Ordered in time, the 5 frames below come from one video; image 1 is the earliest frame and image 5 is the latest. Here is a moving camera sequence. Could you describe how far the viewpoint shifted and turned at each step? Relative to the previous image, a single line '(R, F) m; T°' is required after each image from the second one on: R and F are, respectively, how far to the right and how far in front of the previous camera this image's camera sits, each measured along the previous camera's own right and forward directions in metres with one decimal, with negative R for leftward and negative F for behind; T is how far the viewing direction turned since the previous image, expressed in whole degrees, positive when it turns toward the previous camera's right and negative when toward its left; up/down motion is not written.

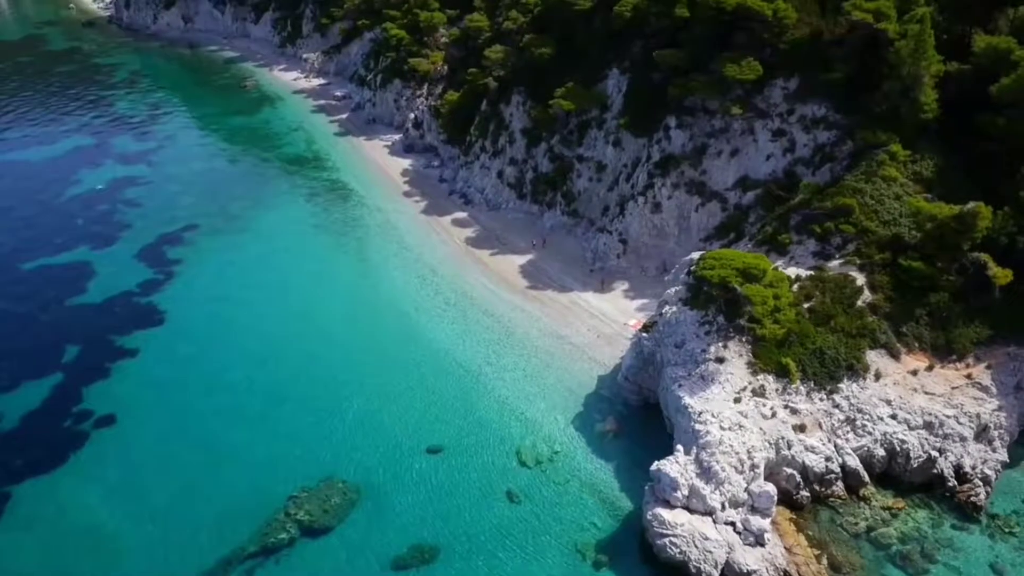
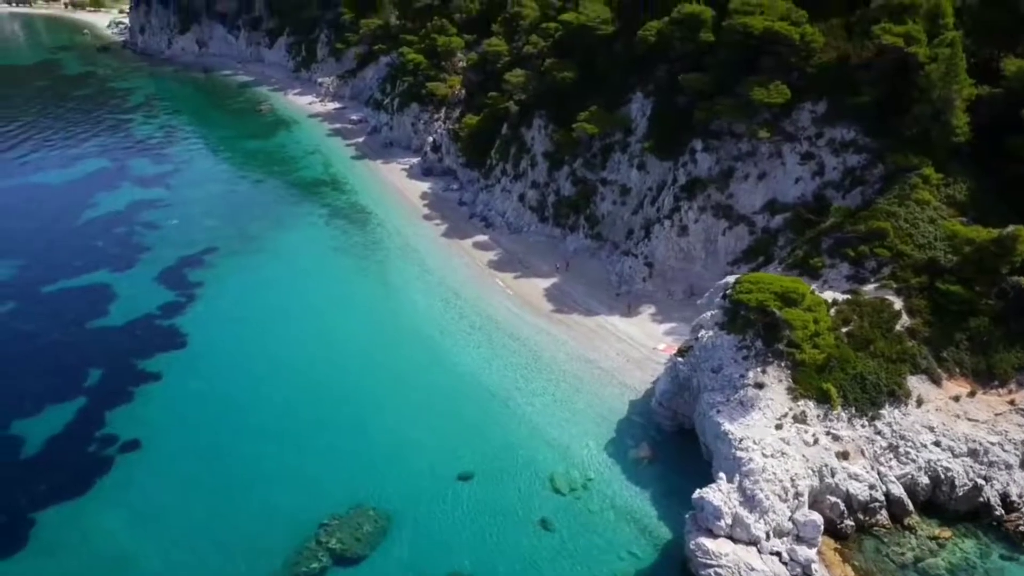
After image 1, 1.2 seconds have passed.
(-1.0, +0.3) m; 0°
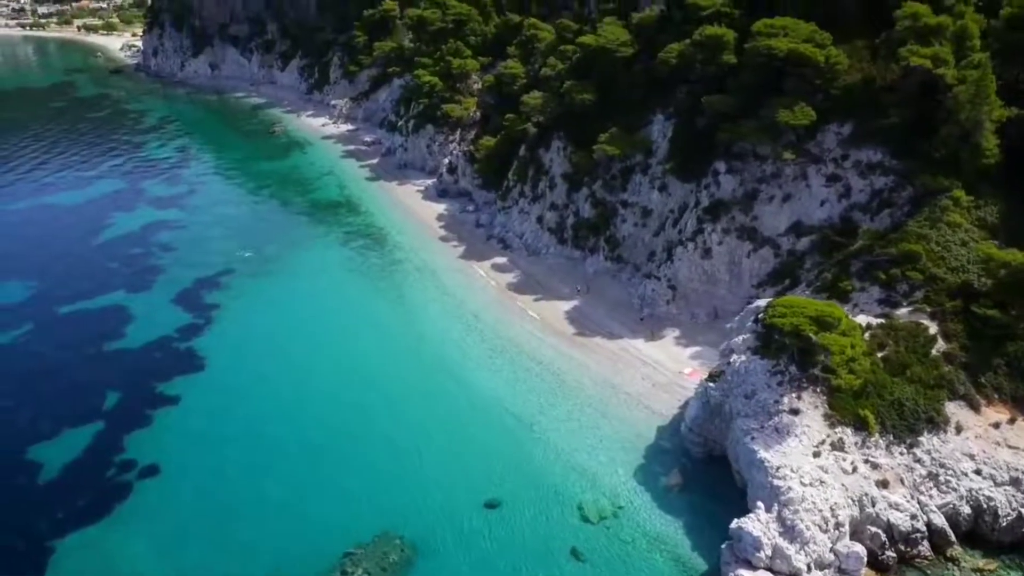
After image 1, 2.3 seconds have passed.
(-0.8, +0.4) m; 0°
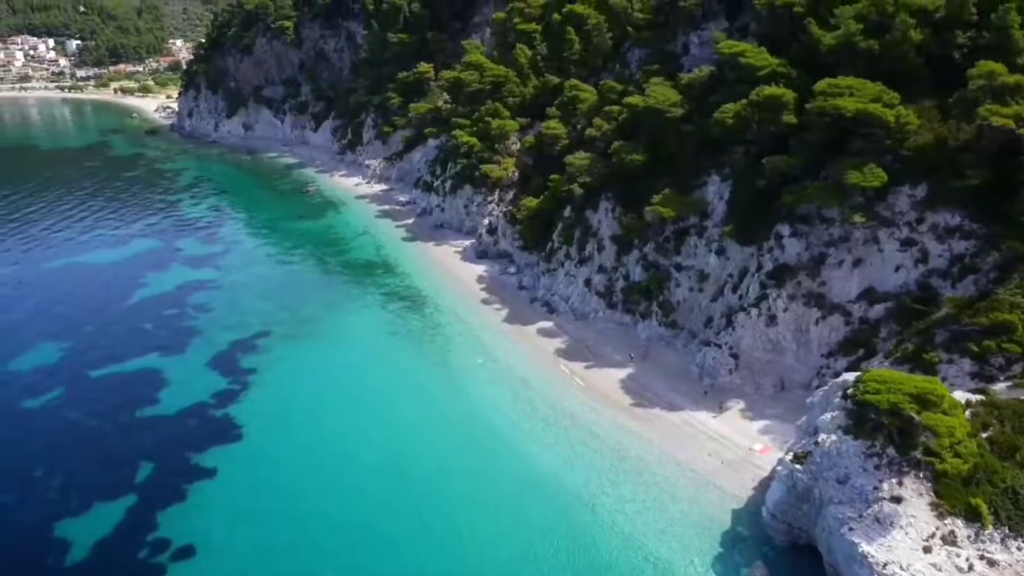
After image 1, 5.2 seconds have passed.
(-1.6, +1.8) m; -1°
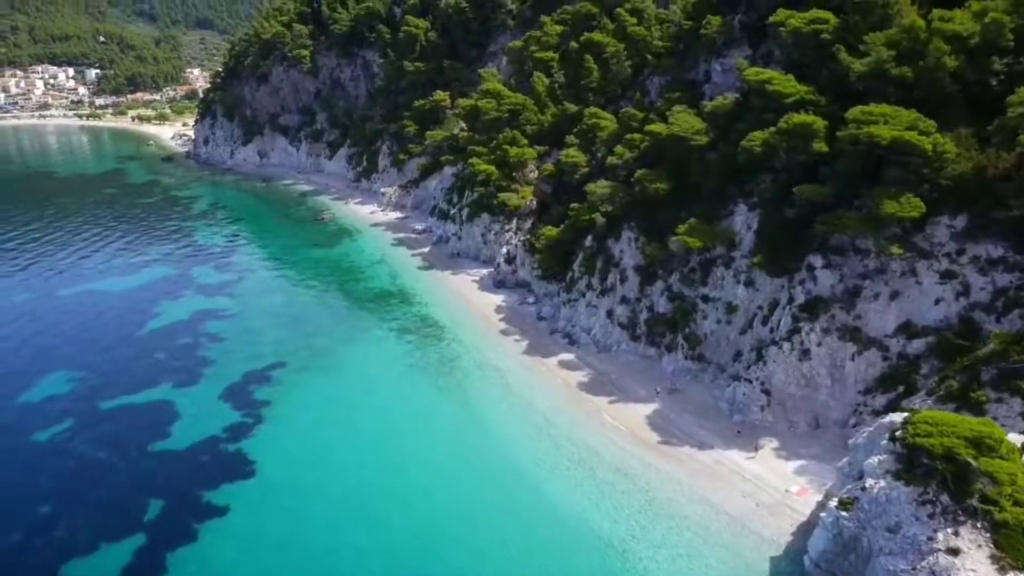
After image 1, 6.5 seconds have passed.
(-0.5, +1.2) m; -1°
